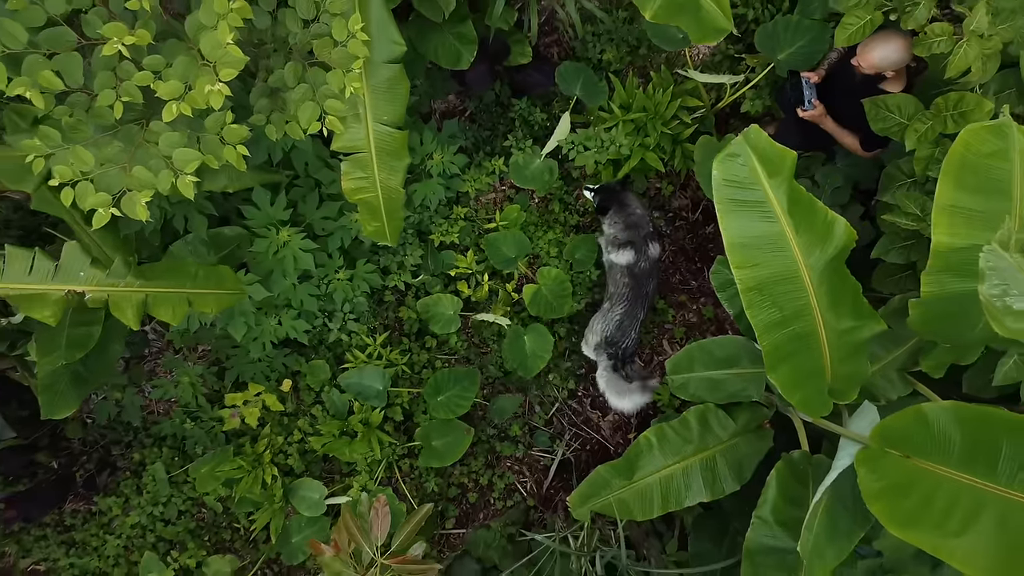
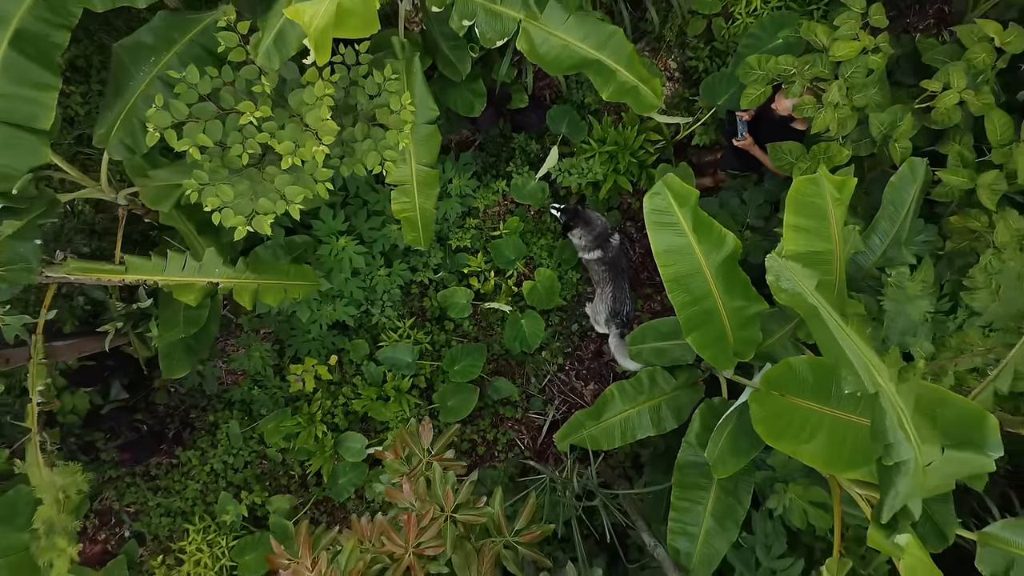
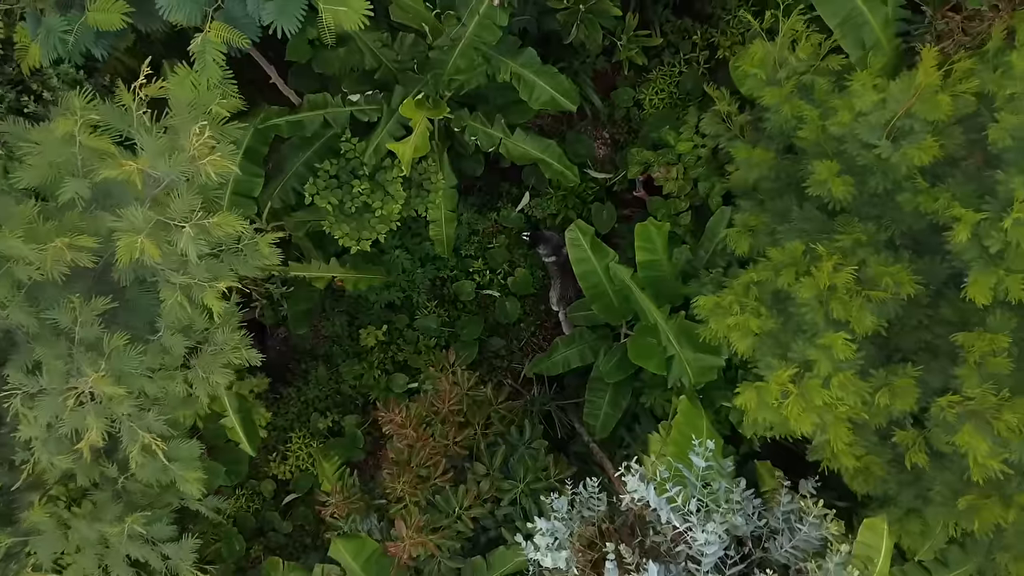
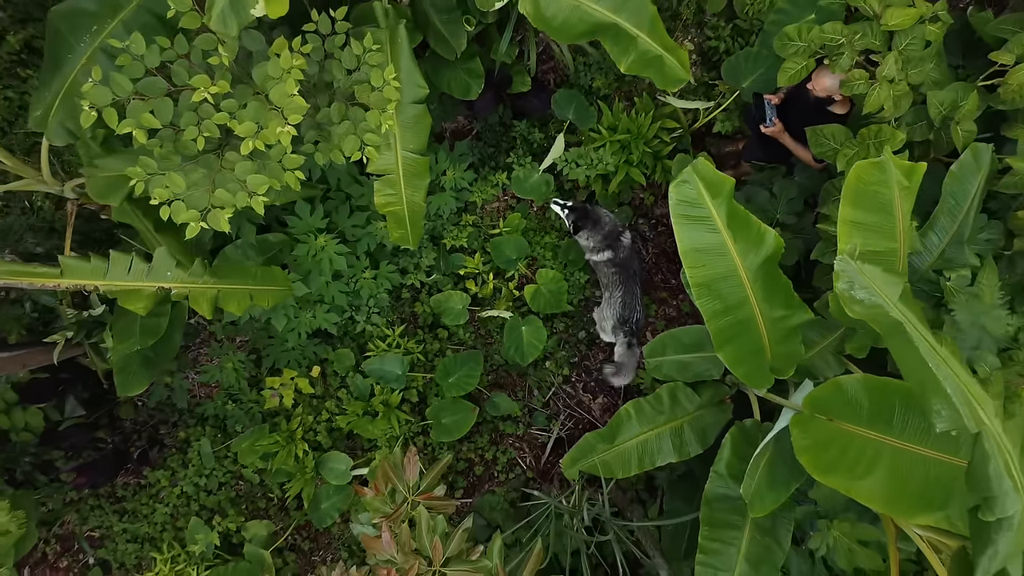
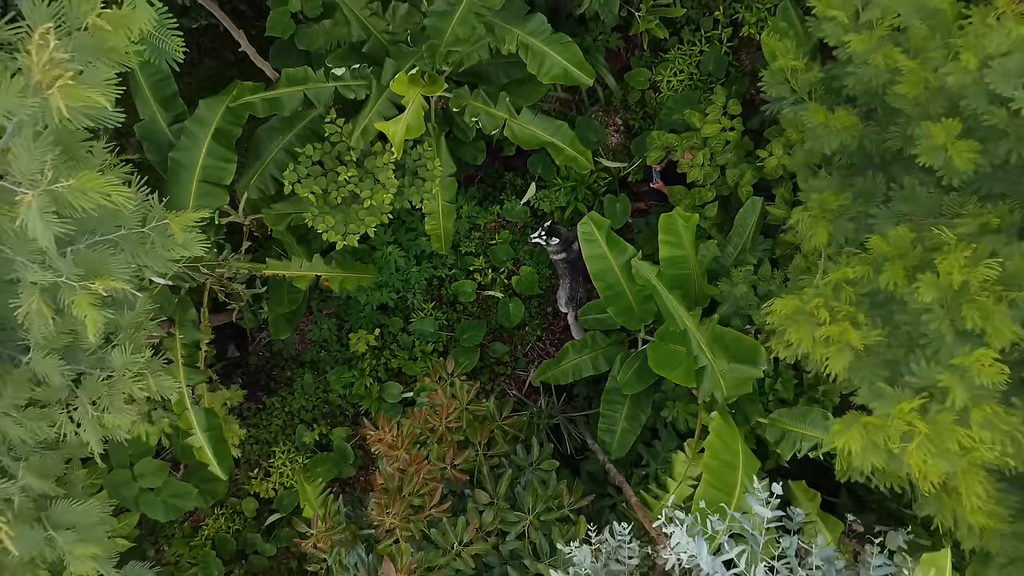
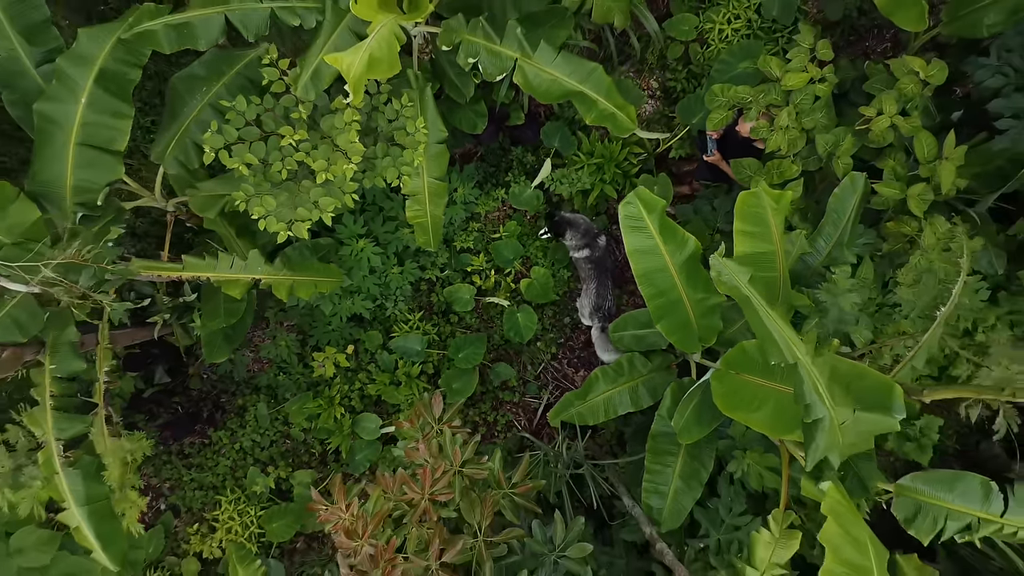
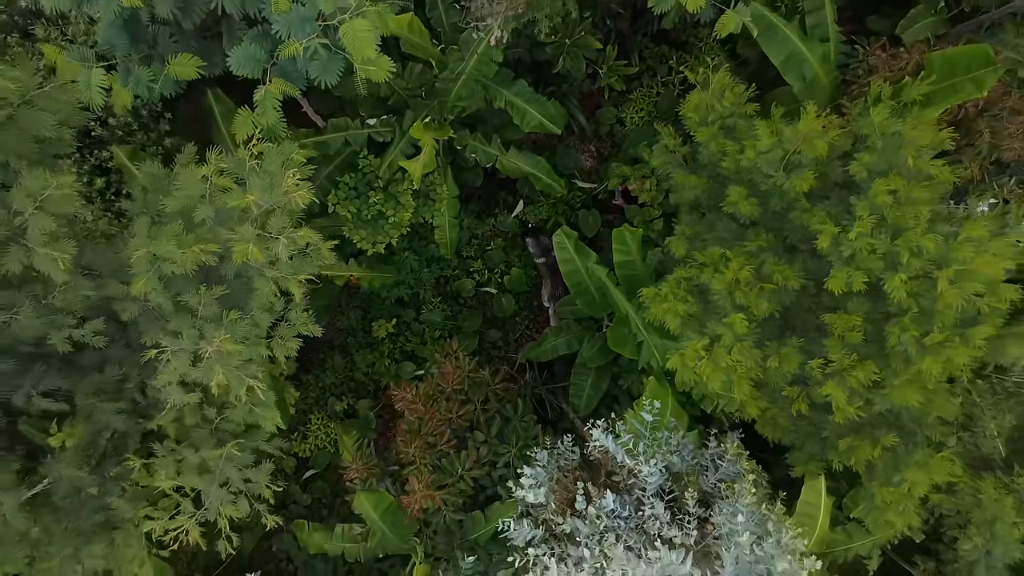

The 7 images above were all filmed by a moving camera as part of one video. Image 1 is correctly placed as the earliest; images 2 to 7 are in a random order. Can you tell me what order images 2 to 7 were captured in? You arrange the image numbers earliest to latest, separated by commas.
4, 2, 6, 5, 3, 7
